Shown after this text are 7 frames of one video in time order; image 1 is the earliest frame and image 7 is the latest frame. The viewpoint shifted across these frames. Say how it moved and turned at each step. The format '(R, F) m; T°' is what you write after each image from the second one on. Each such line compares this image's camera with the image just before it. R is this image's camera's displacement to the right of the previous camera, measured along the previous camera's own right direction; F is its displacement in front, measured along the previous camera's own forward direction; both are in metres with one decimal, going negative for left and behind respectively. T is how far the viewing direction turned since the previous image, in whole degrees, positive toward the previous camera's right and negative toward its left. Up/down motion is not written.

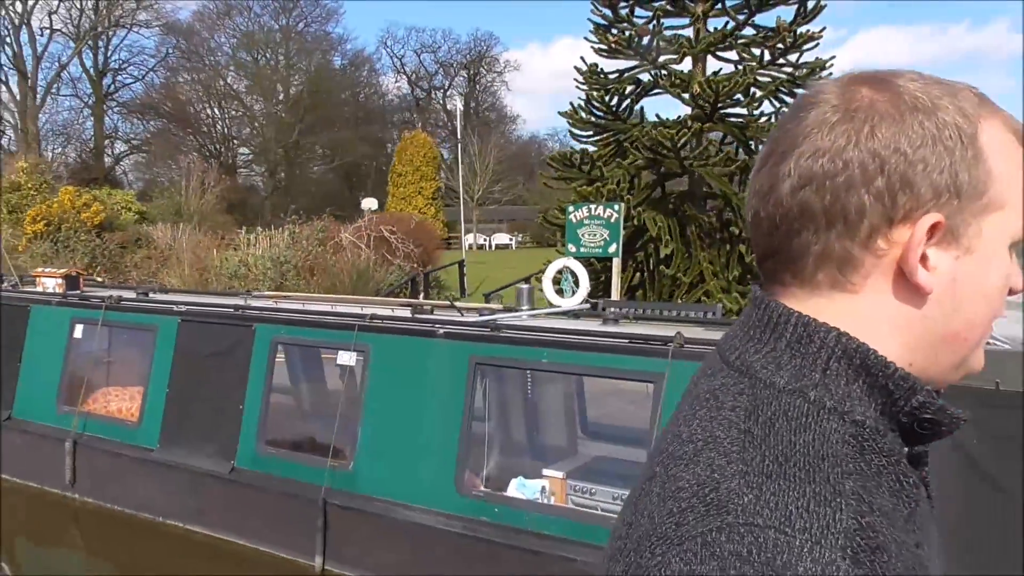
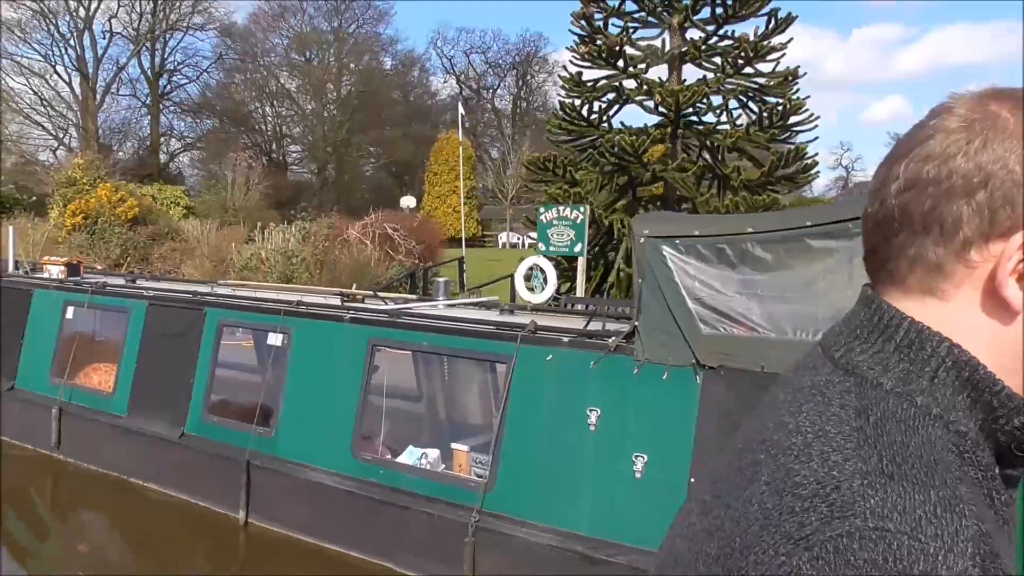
(+1.2, -0.7) m; -4°
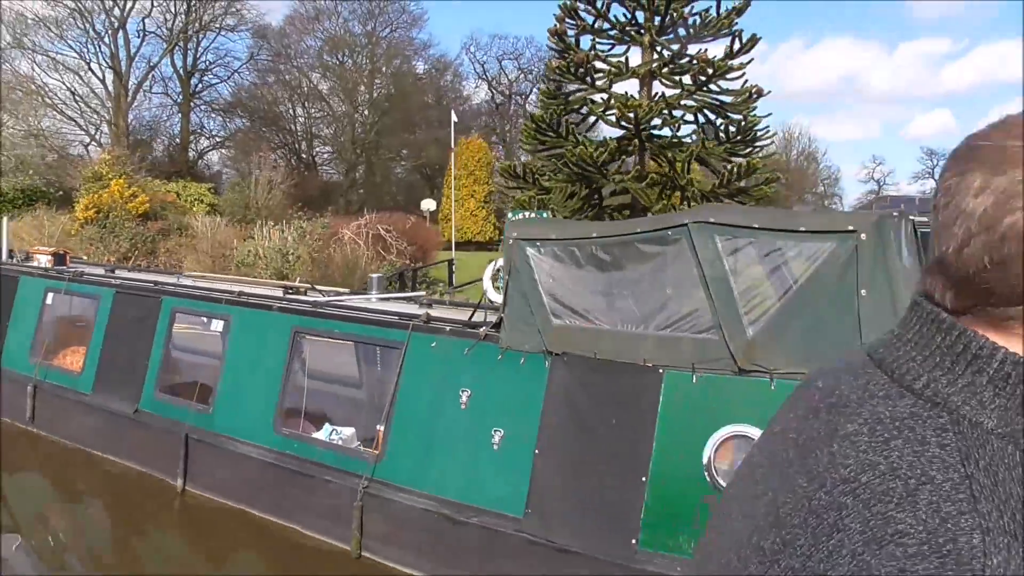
(+1.0, -0.6) m; -2°
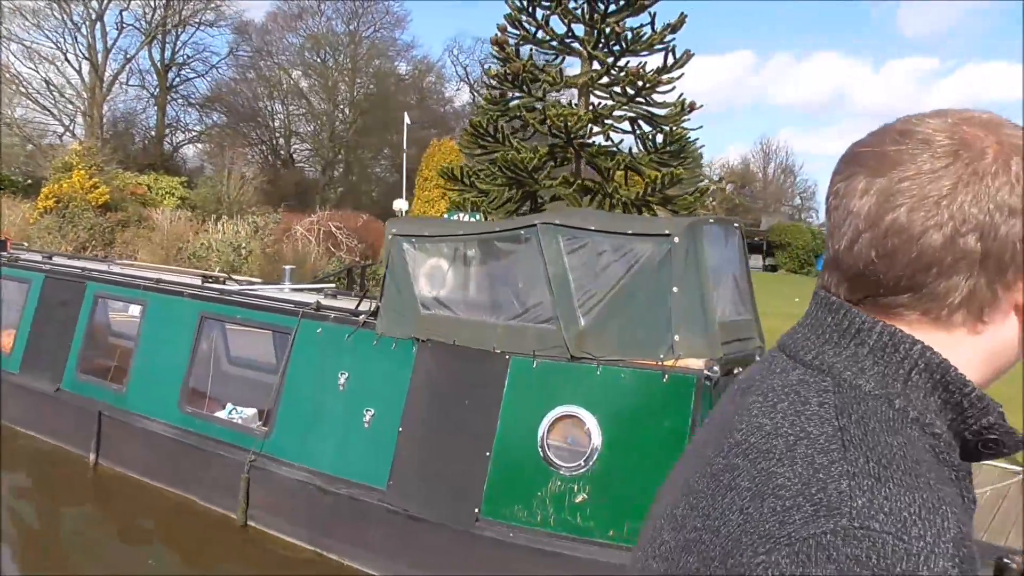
(+0.8, -0.5) m; +1°
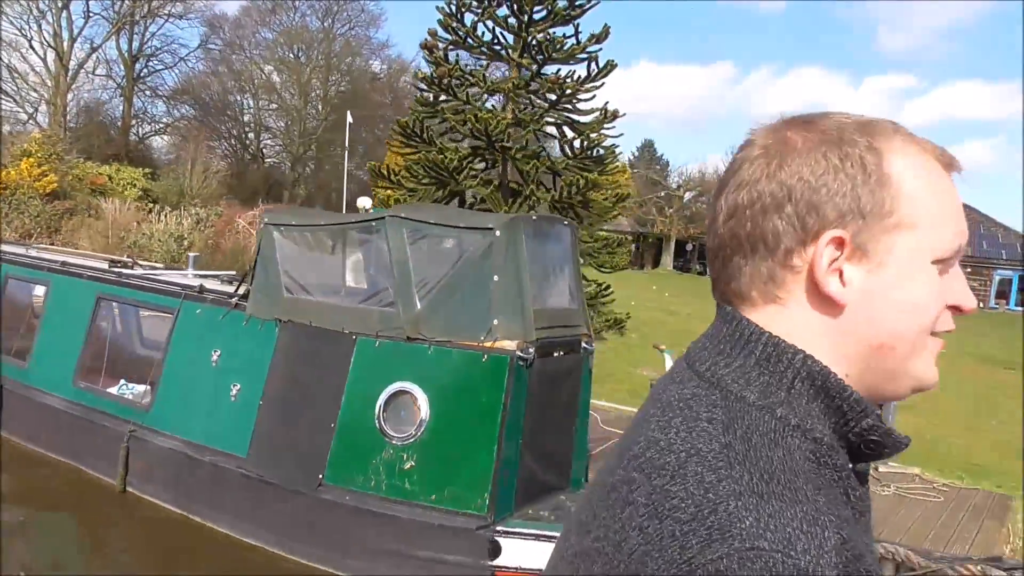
(+0.9, -0.6) m; +2°
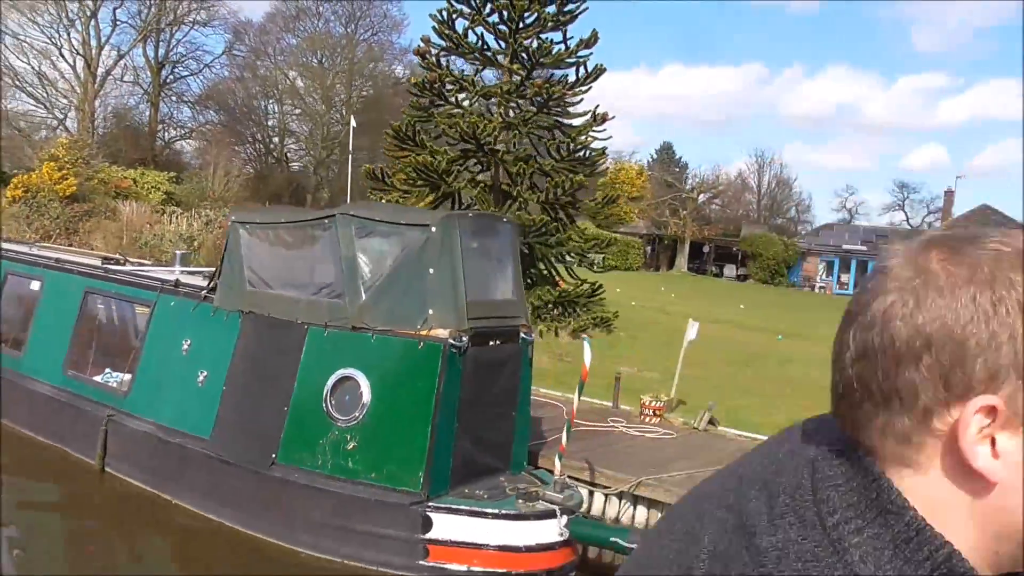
(+0.7, -0.4) m; -2°
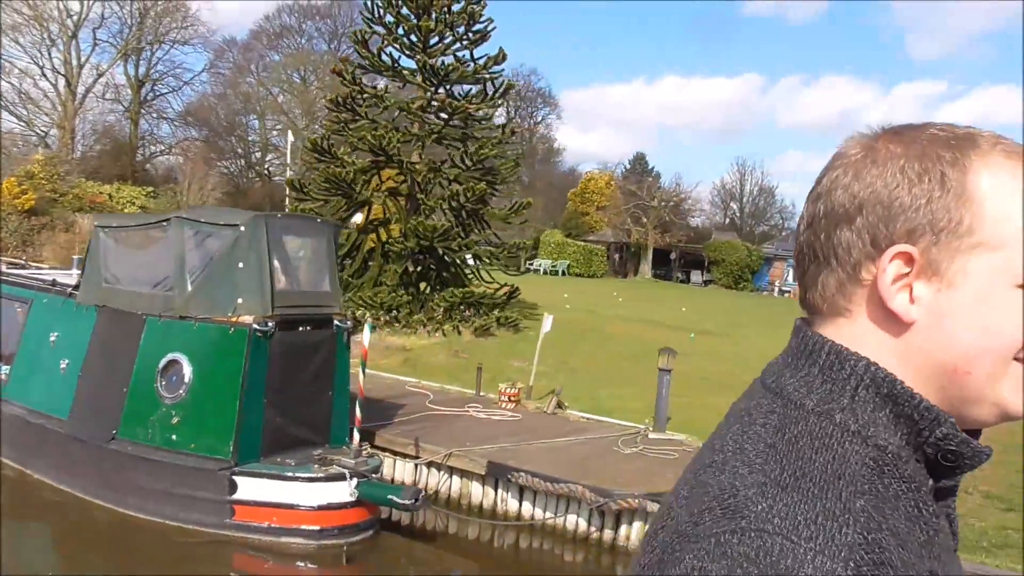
(+1.6, -0.8) m; 0°
